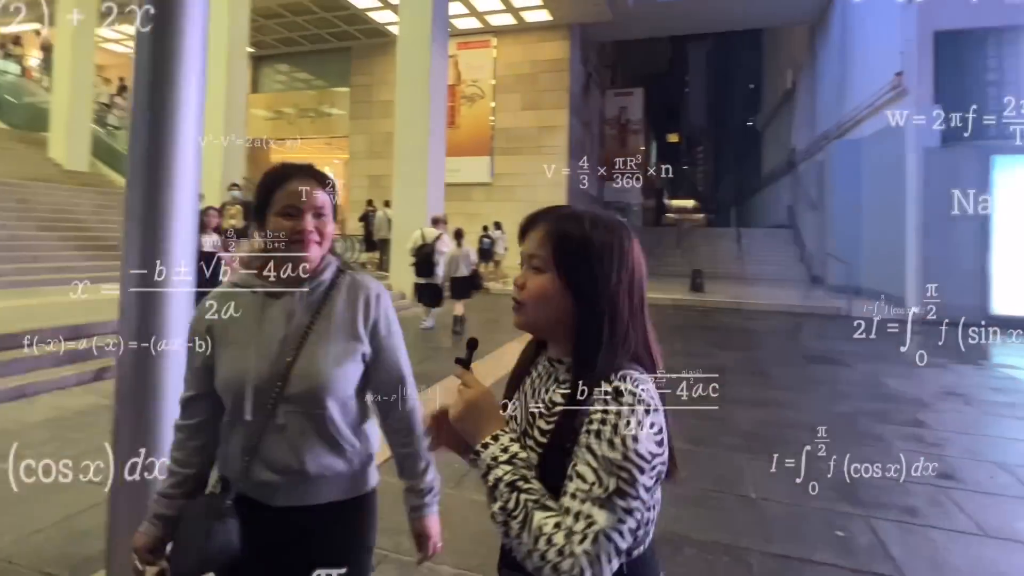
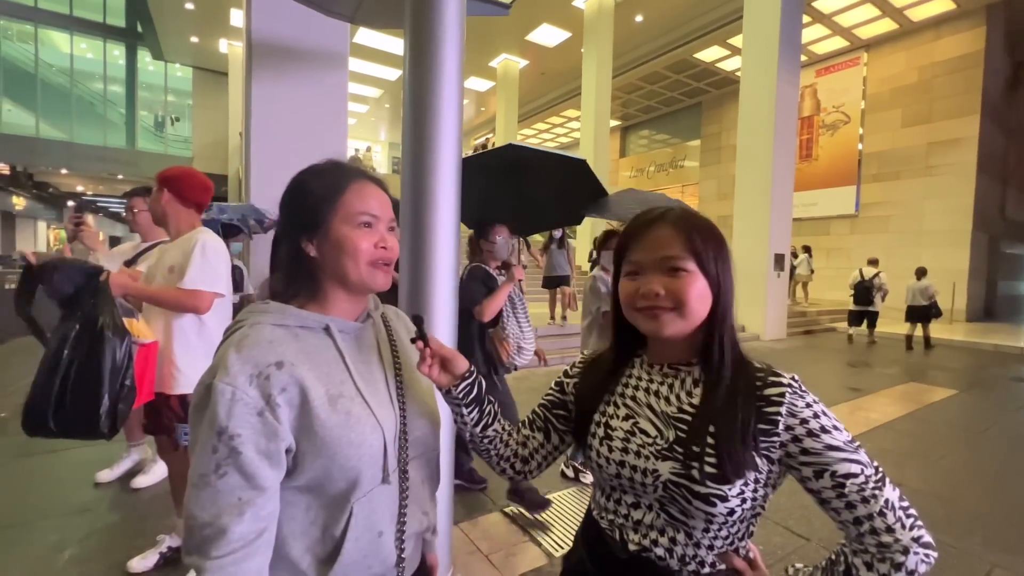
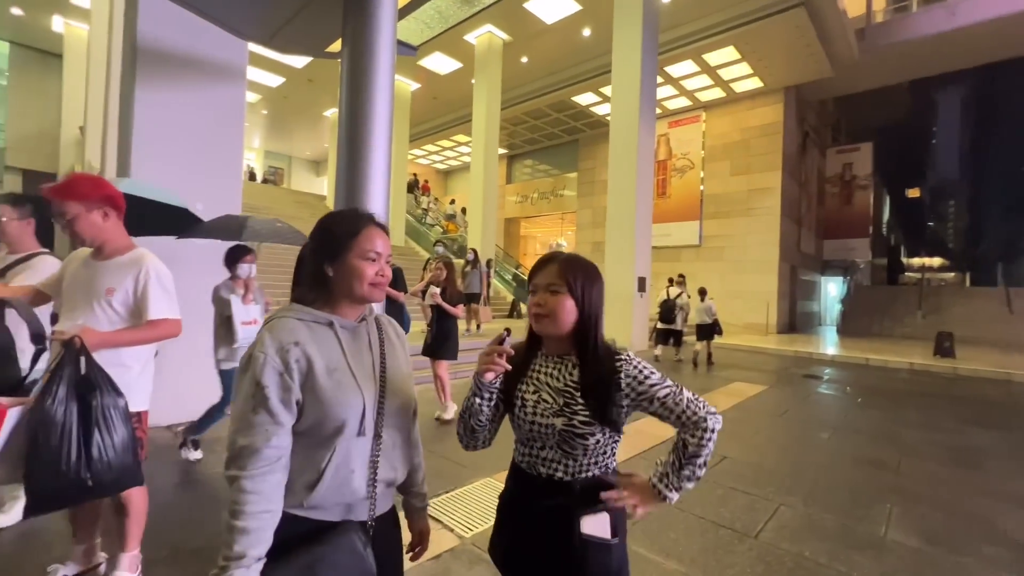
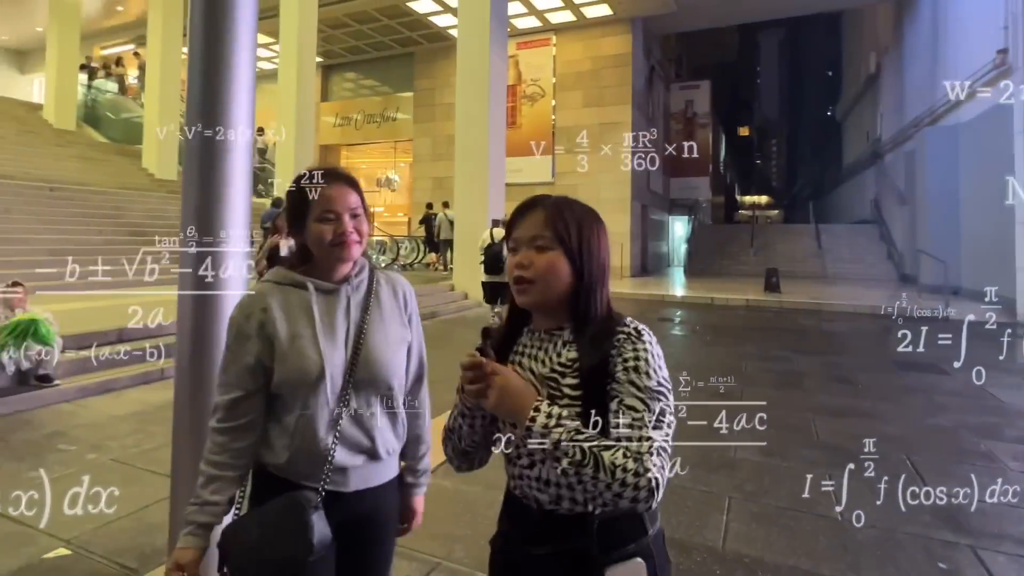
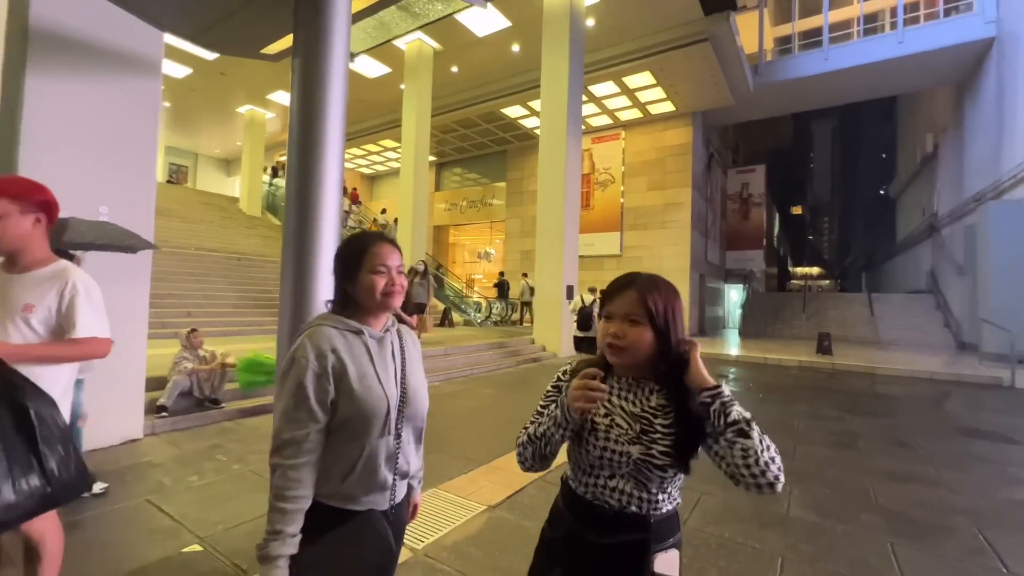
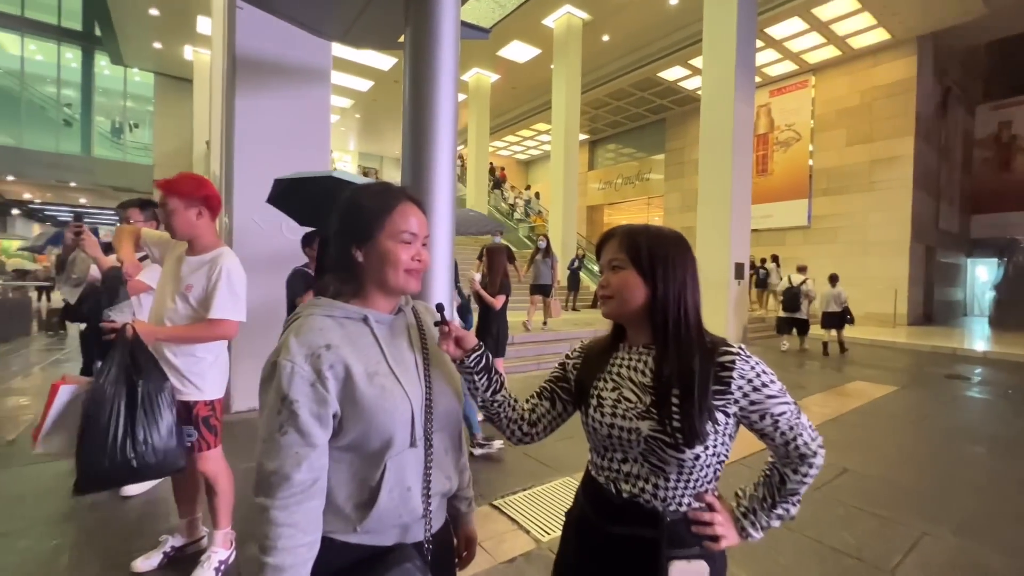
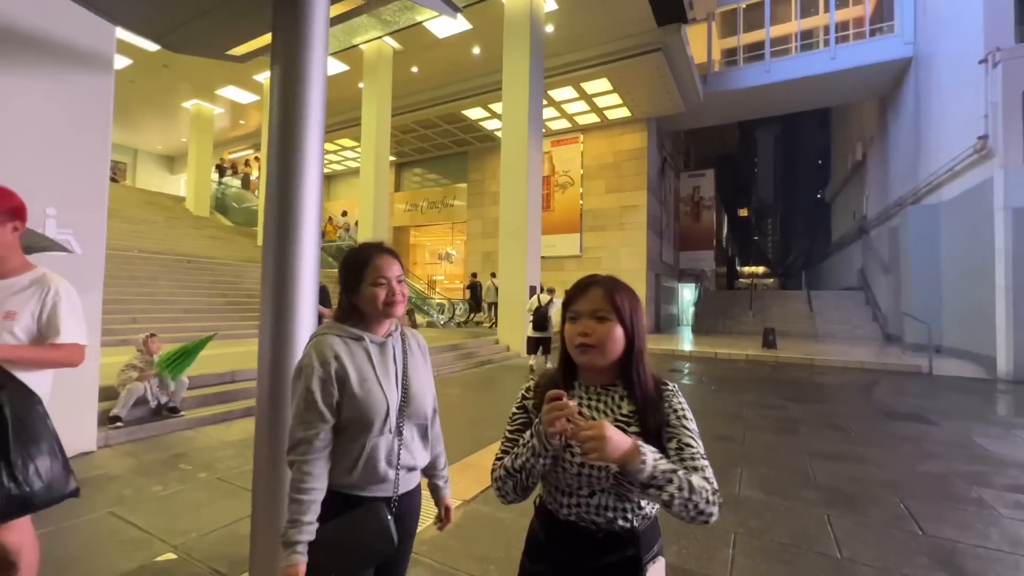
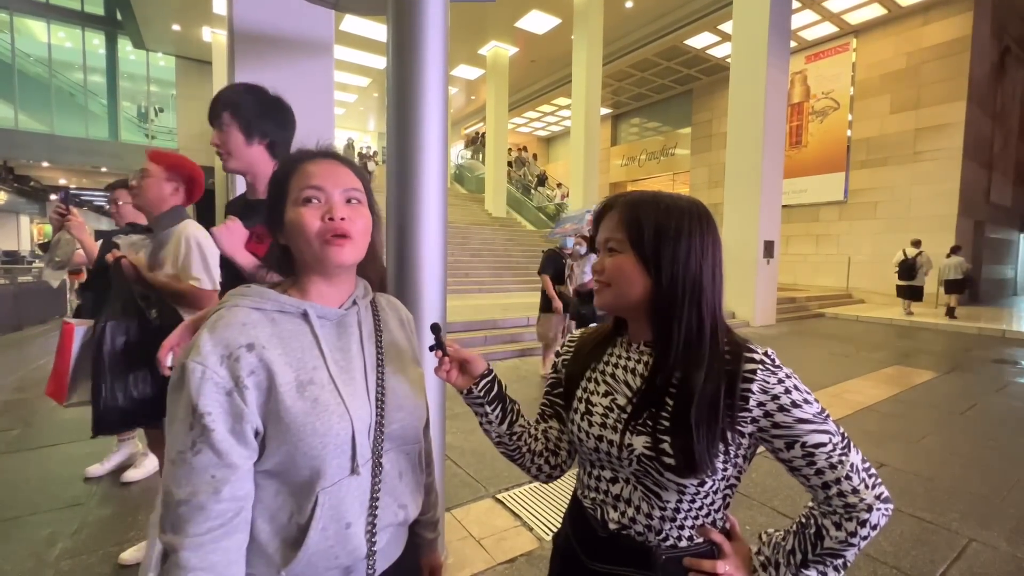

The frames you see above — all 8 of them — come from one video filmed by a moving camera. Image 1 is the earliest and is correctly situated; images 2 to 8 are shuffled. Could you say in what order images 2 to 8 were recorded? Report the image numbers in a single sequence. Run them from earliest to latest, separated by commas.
4, 7, 5, 3, 6, 2, 8
